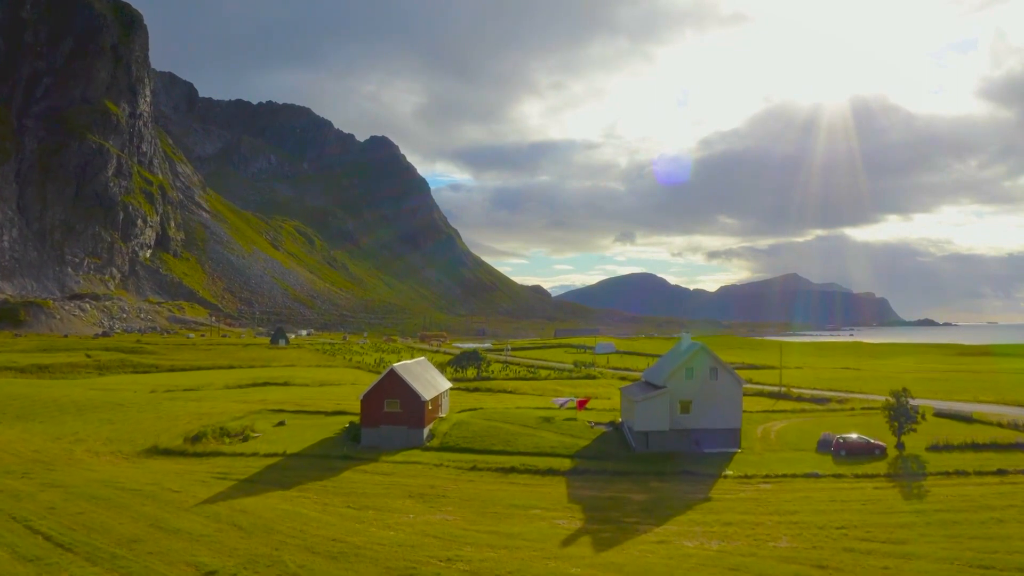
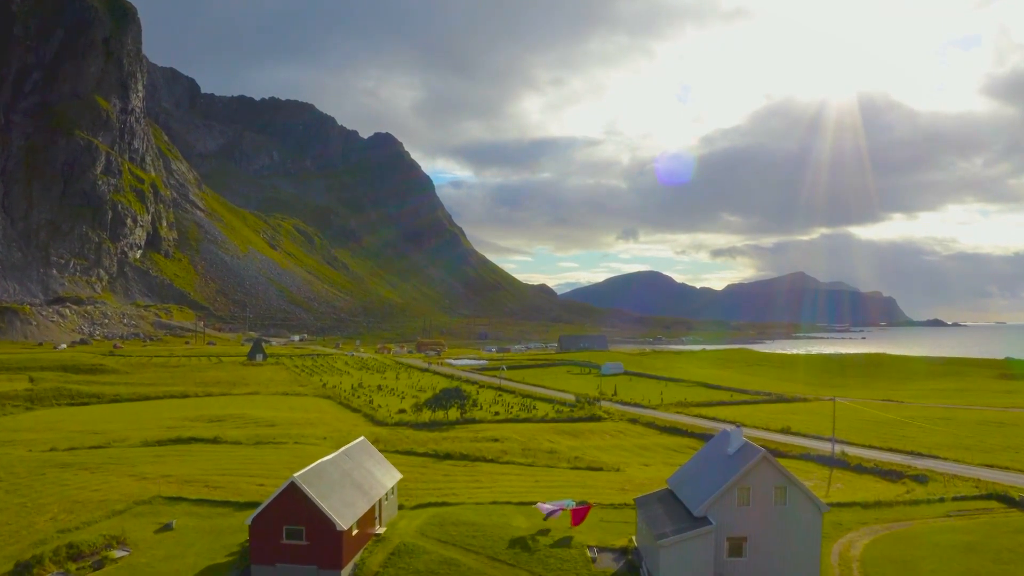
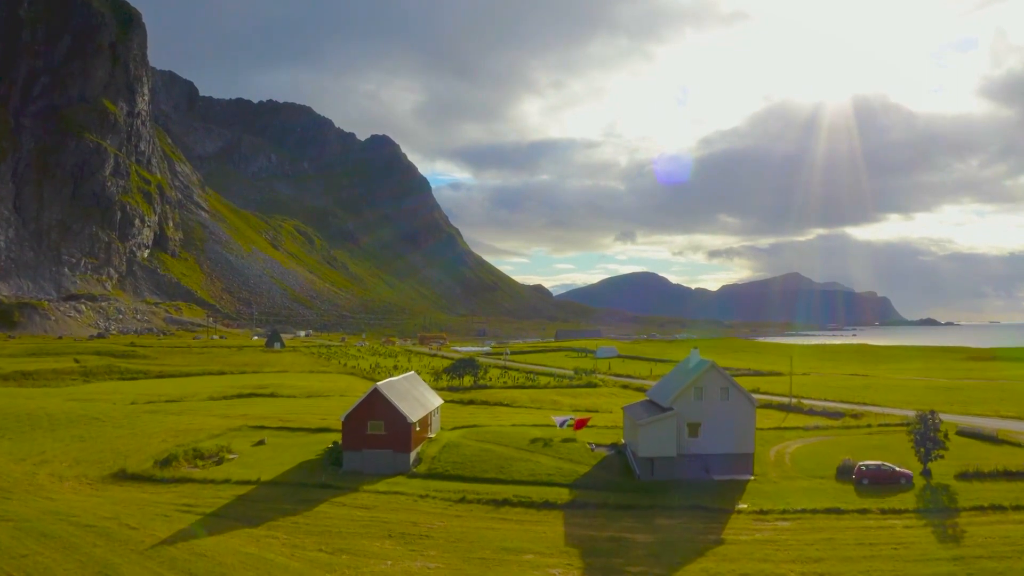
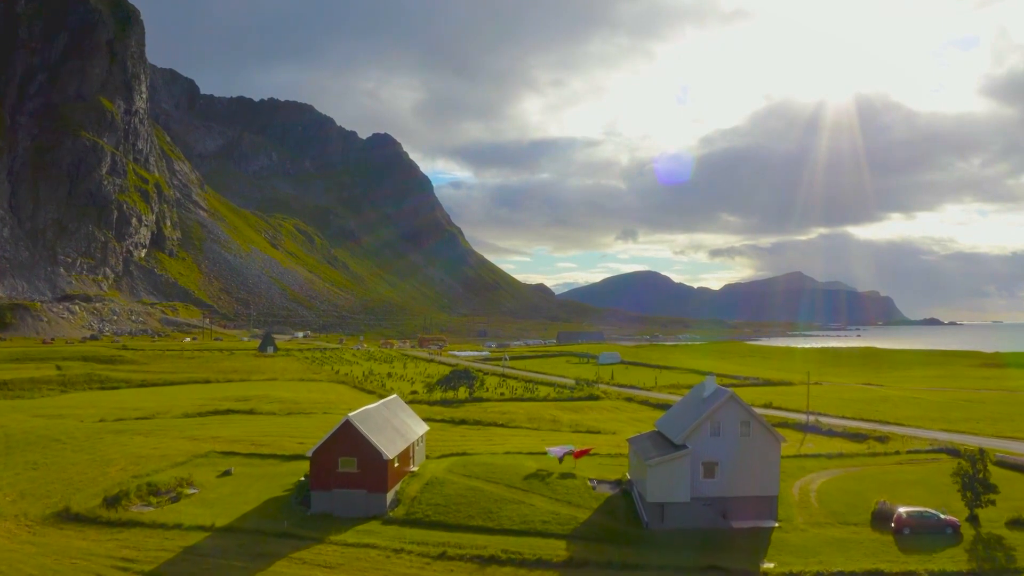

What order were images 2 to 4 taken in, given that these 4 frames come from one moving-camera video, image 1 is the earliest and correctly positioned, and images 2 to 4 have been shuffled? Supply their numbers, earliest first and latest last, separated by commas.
3, 4, 2
